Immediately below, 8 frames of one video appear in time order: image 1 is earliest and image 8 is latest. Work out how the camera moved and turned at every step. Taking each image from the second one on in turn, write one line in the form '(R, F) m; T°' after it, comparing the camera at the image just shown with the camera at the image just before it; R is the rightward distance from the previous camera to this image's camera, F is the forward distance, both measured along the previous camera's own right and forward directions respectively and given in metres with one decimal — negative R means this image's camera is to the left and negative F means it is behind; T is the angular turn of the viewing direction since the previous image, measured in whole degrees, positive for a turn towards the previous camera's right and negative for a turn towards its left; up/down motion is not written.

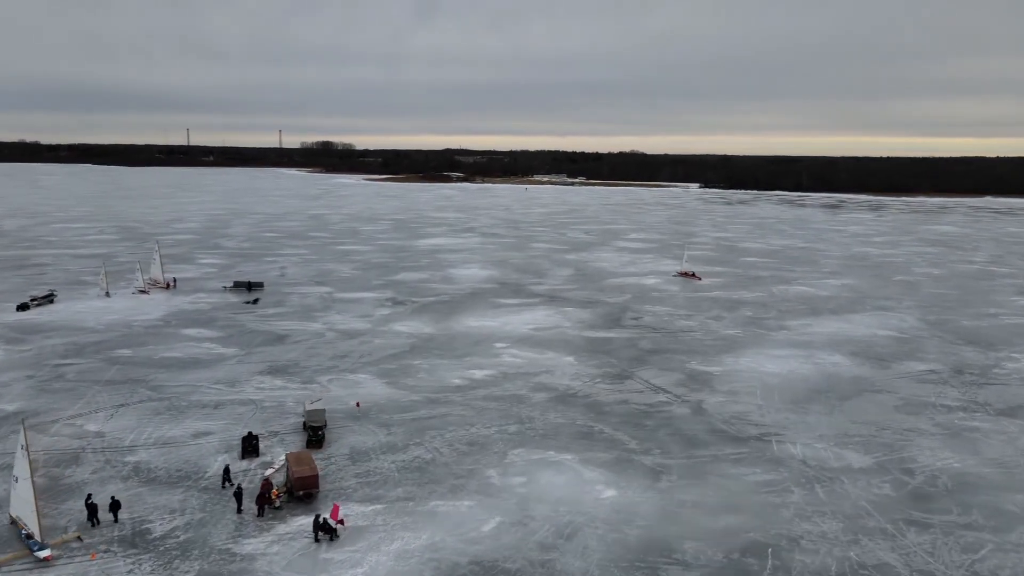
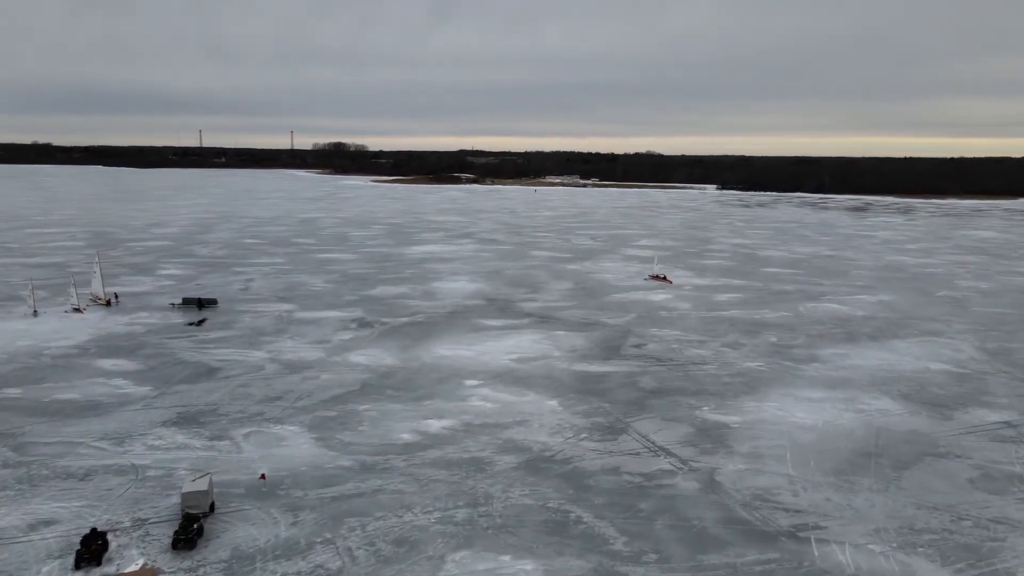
(+0.6, +2.3) m; -1°
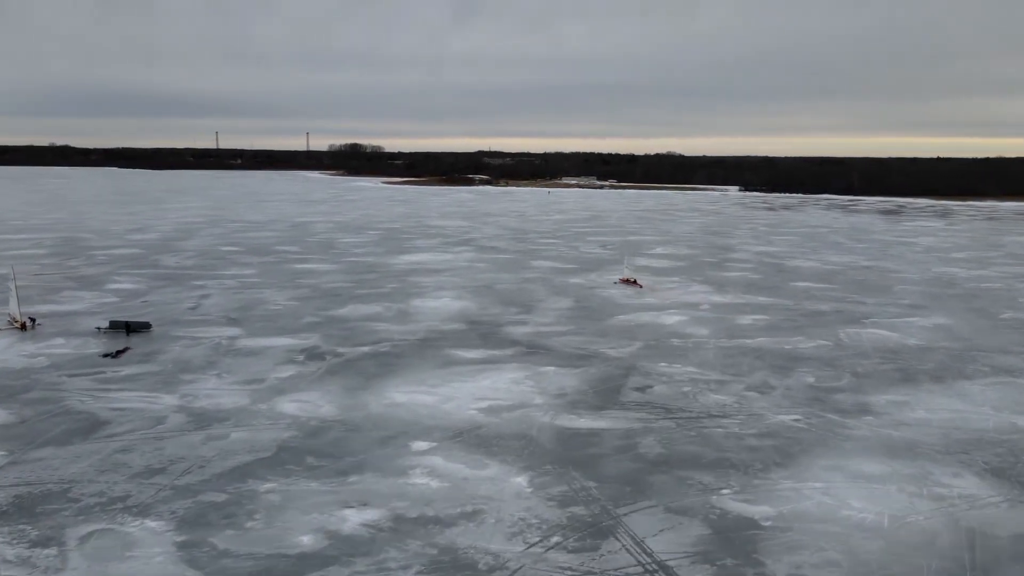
(+0.7, +2.5) m; -2°
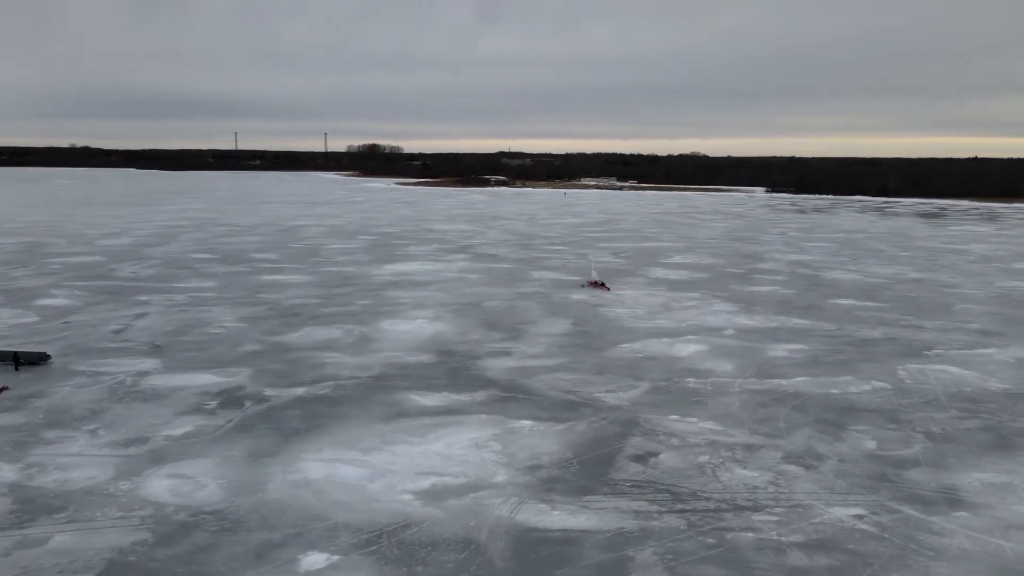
(+0.7, +2.6) m; -2°
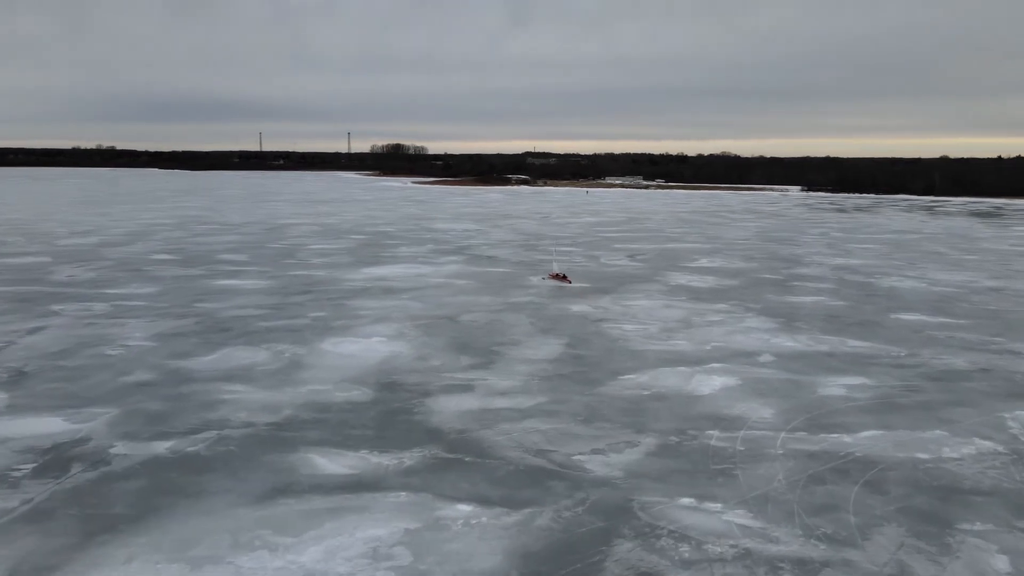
(+0.8, +3.0) m; -2°
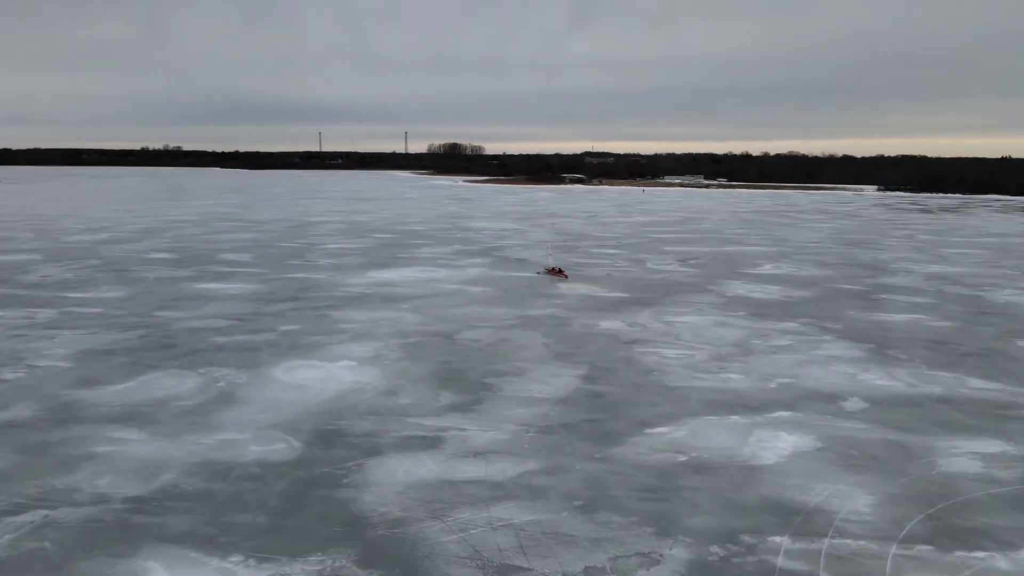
(+0.7, +2.6) m; -5°
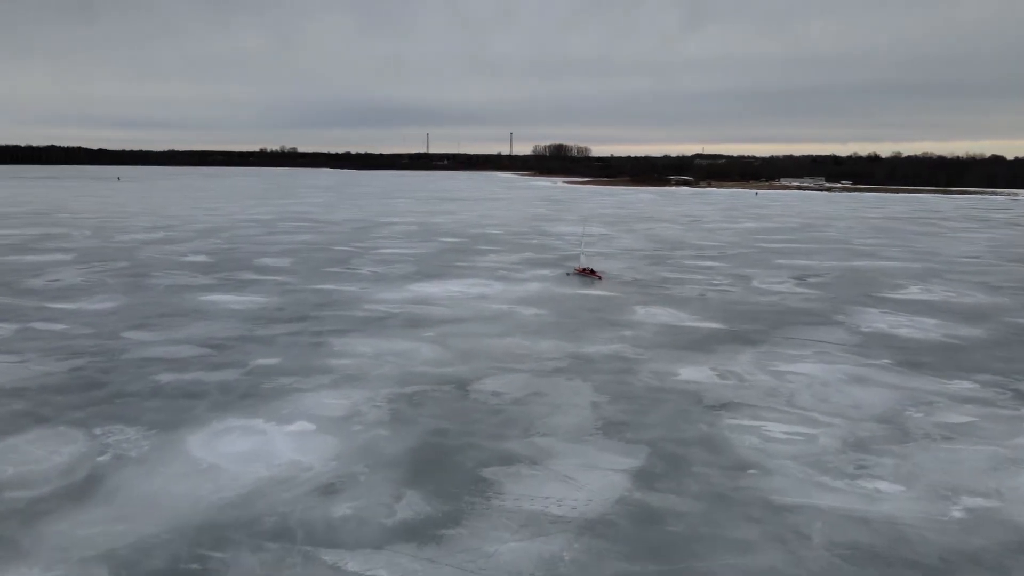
(+0.7, +3.0) m; -8°
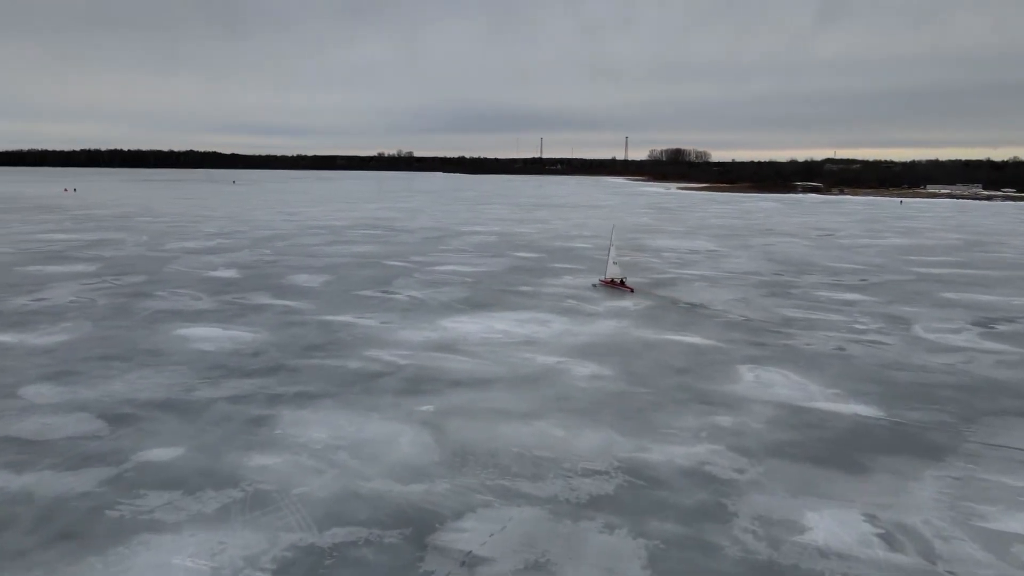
(+0.7, +3.3) m; -9°
